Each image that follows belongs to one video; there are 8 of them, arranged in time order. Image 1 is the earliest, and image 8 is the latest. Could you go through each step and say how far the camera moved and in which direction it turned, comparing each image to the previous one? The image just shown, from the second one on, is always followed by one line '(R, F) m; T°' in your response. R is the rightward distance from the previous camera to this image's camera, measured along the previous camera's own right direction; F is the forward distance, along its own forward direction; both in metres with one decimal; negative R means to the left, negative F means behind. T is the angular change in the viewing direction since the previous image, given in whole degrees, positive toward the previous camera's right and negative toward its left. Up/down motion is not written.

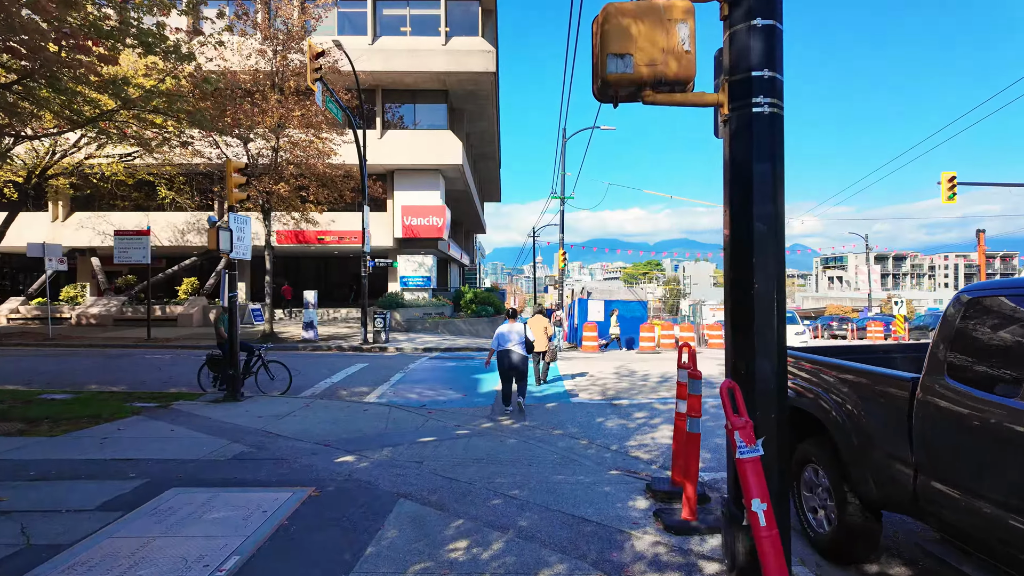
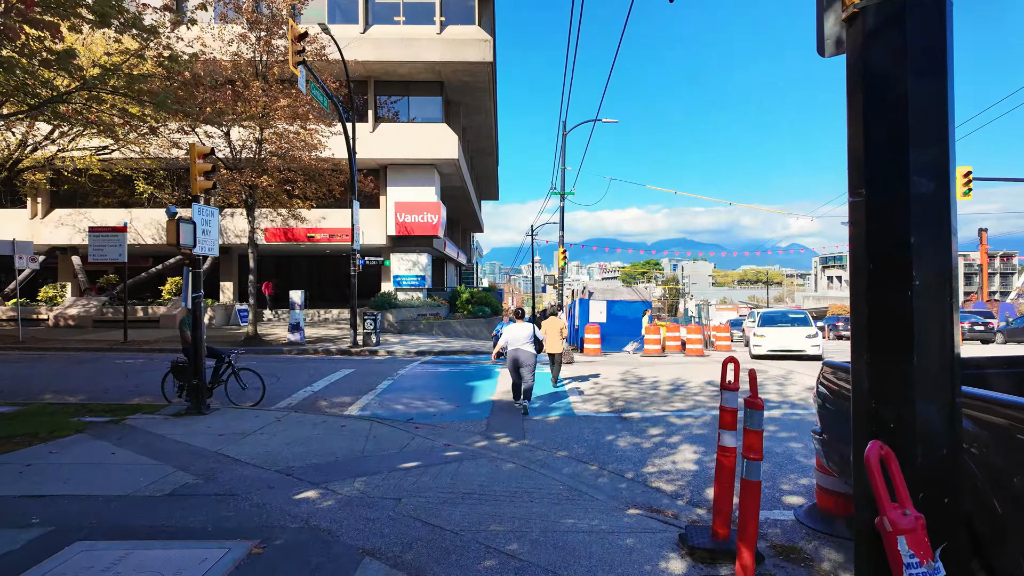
(0.0, +1.0) m; 0°
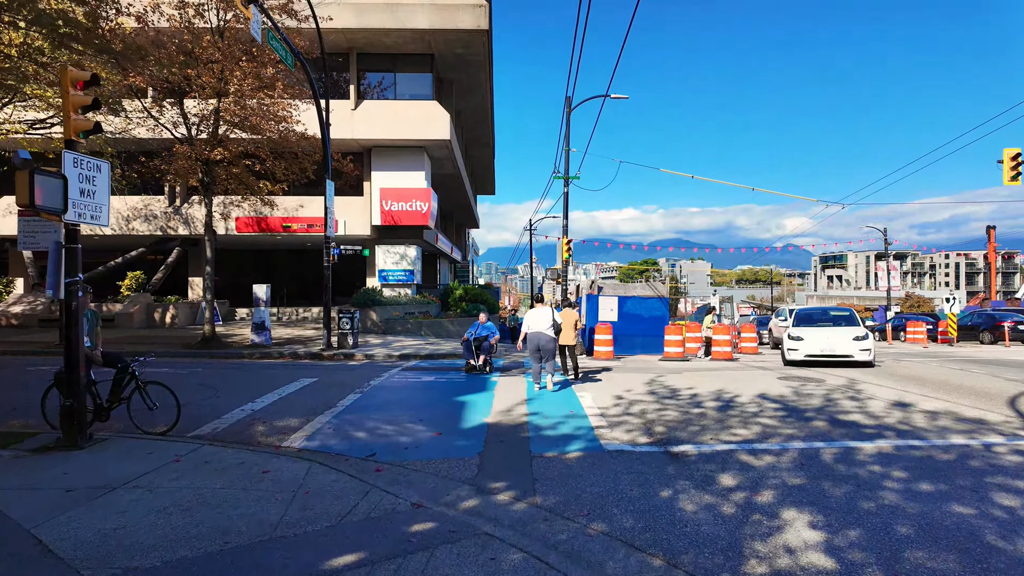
(-0.1, +2.5) m; 0°
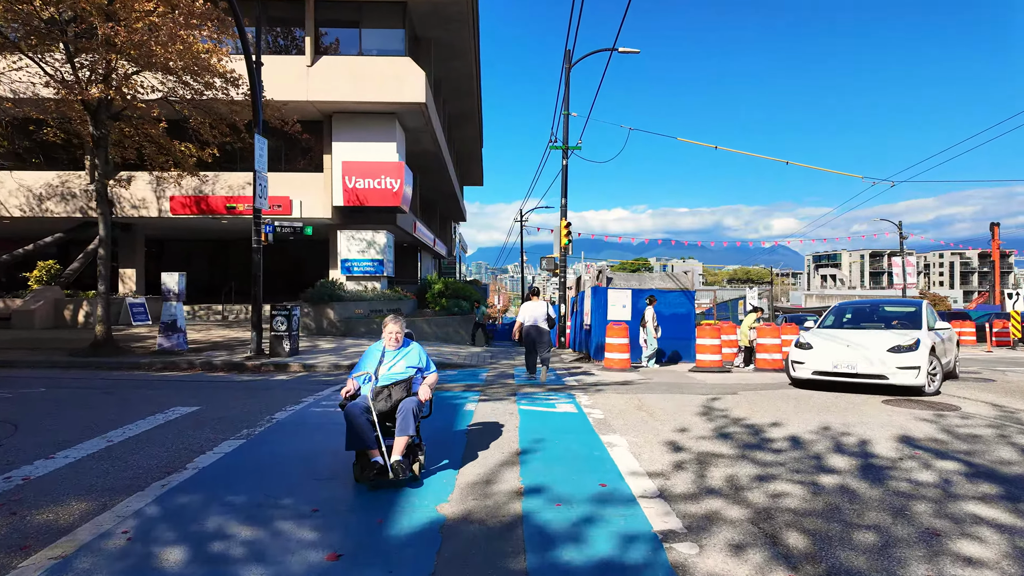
(+0.1, +3.7) m; +1°
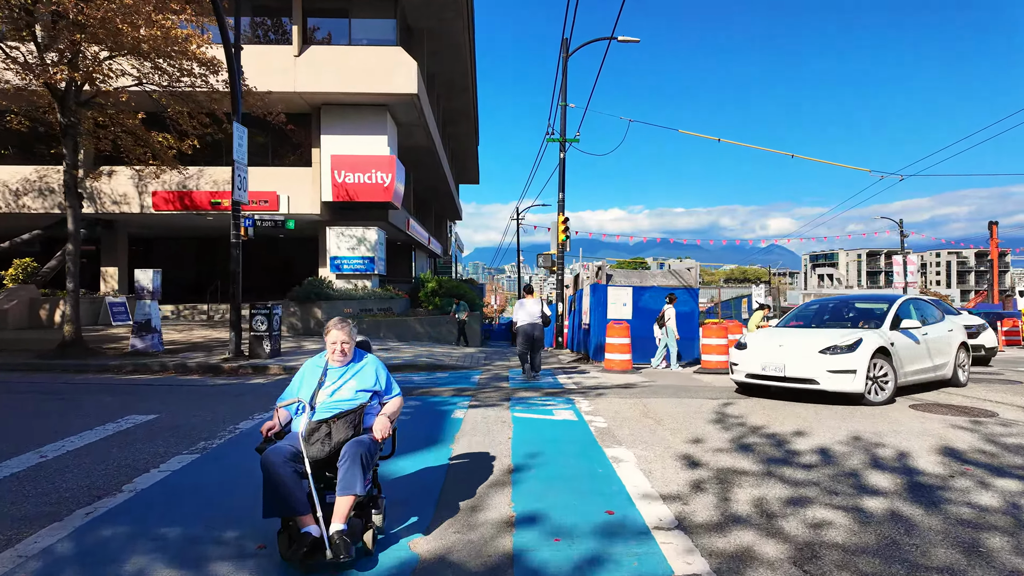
(0.0, +0.7) m; 0°
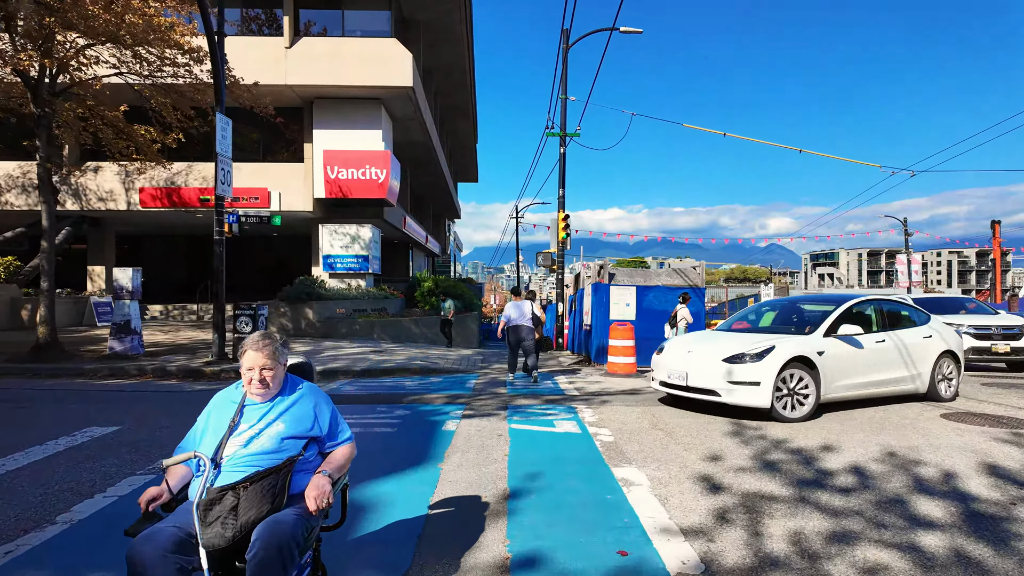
(0.0, +0.6) m; 0°
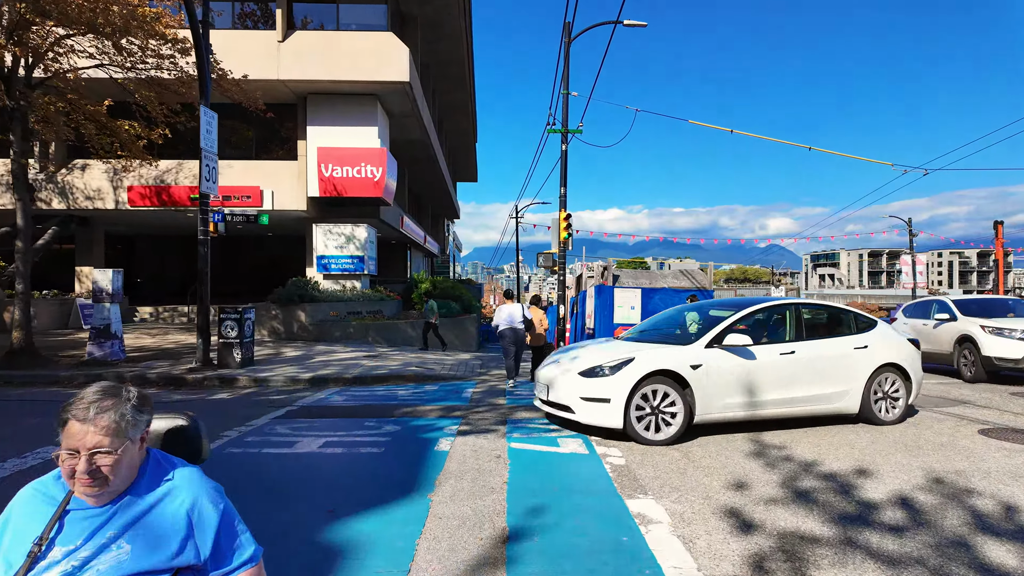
(0.0, +0.5) m; 0°
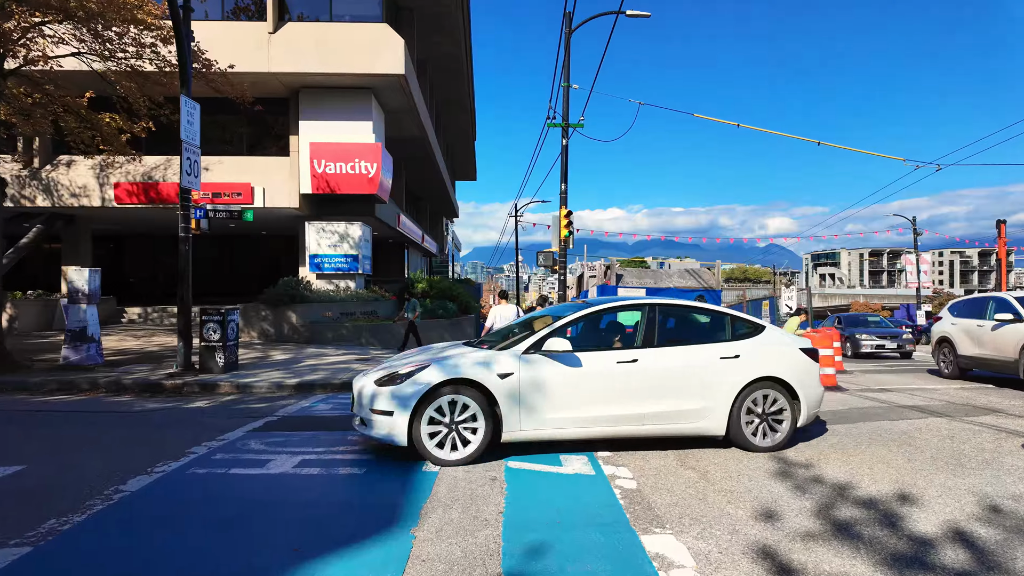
(0.0, +0.6) m; 0°
